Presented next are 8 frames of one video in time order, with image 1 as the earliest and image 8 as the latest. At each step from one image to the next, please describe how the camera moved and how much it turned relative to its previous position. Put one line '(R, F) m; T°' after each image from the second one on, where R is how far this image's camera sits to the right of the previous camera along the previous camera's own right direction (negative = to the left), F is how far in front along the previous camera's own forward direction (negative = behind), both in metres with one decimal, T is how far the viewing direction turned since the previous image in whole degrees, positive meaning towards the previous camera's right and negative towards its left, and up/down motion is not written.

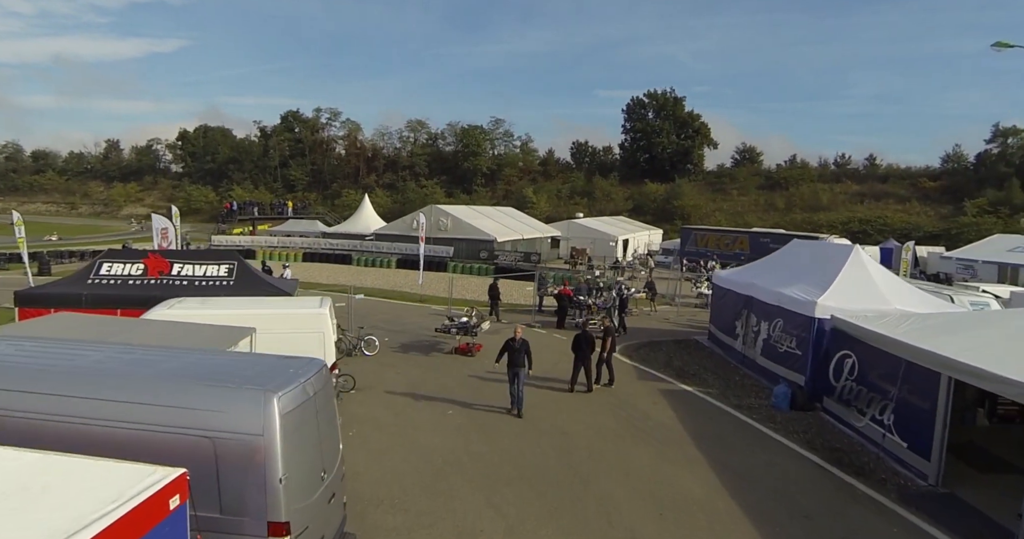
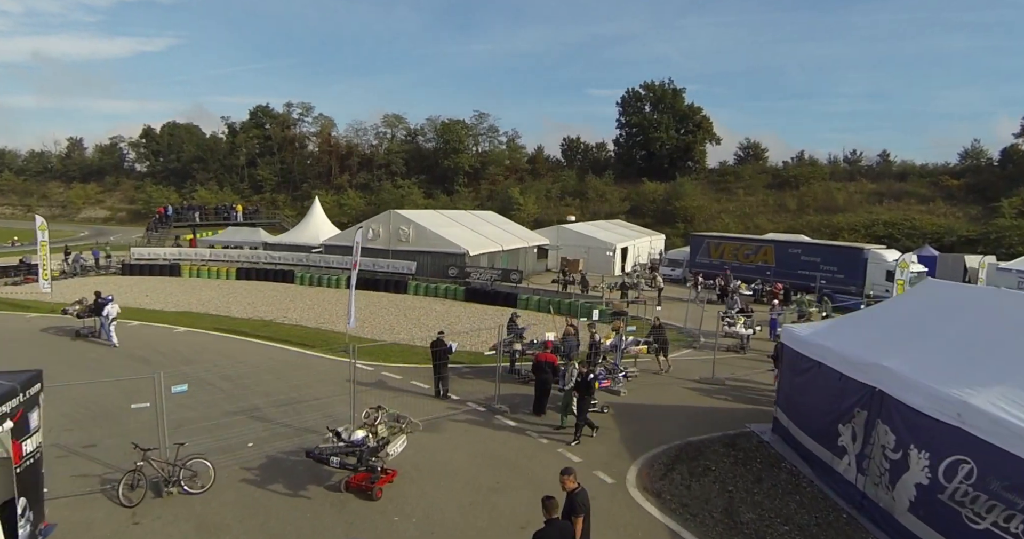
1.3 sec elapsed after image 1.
(+0.8, +7.2) m; +1°
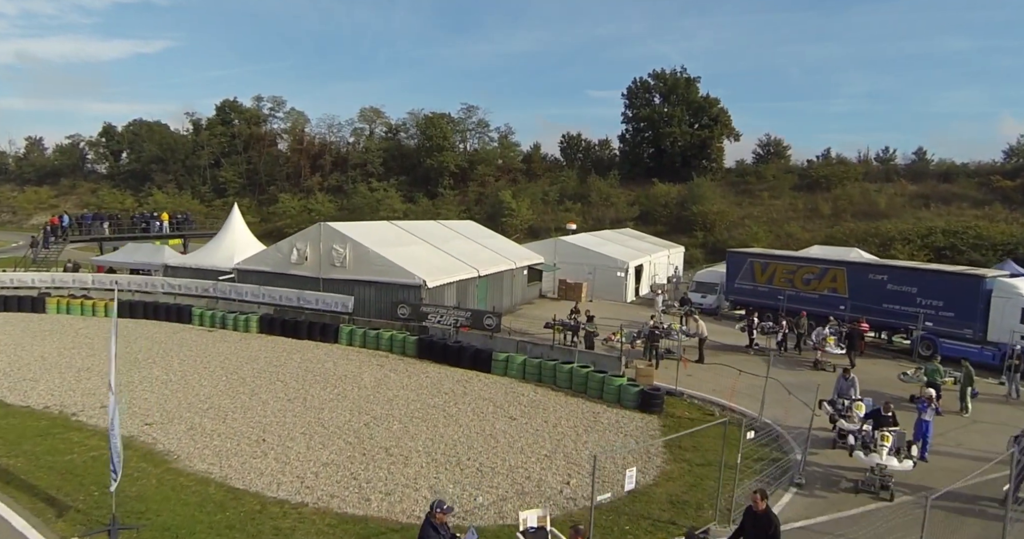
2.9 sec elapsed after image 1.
(+0.8, +9.1) m; 0°
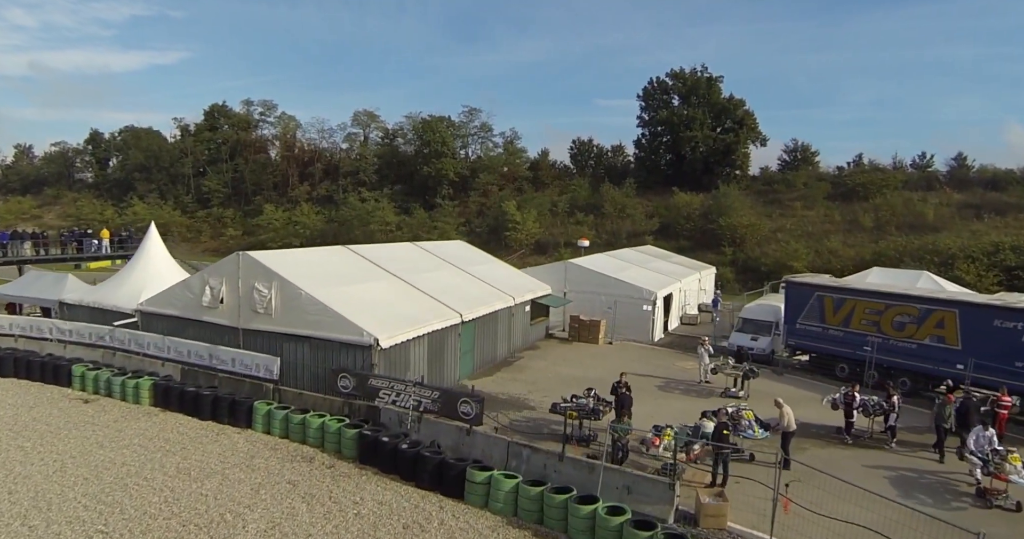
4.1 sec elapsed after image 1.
(+0.4, +6.5) m; -1°
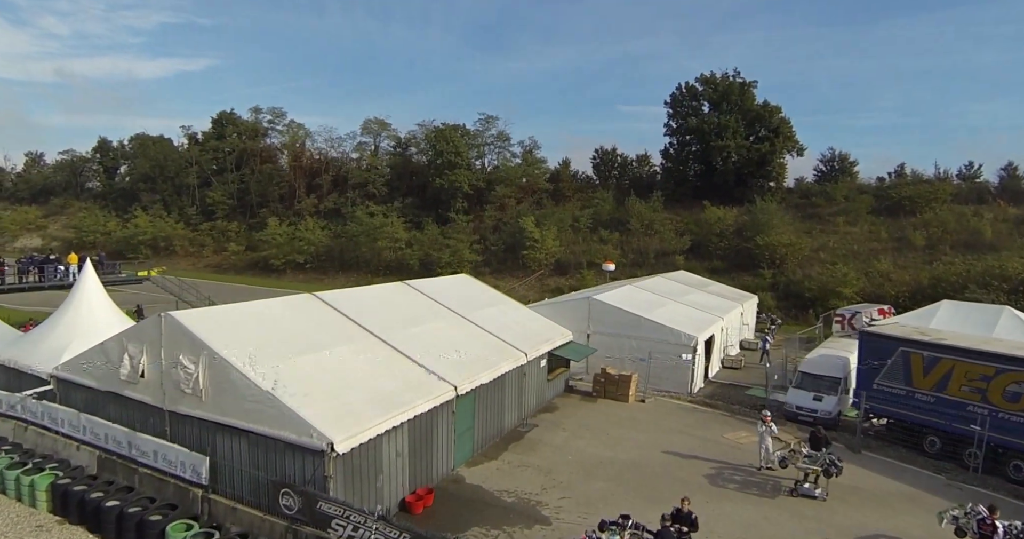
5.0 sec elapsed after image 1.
(+0.2, +4.0) m; -2°
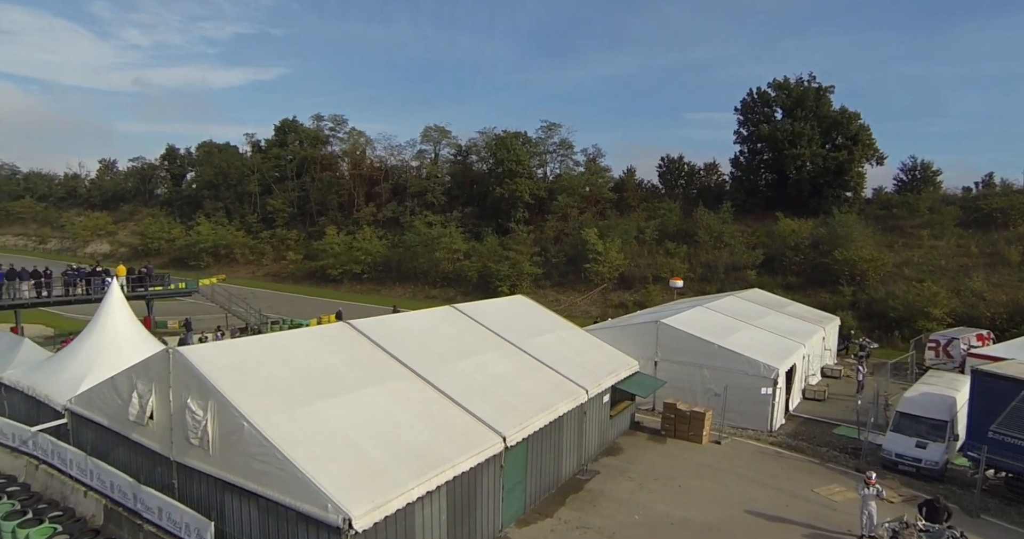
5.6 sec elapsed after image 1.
(0.0, +2.0) m; -5°
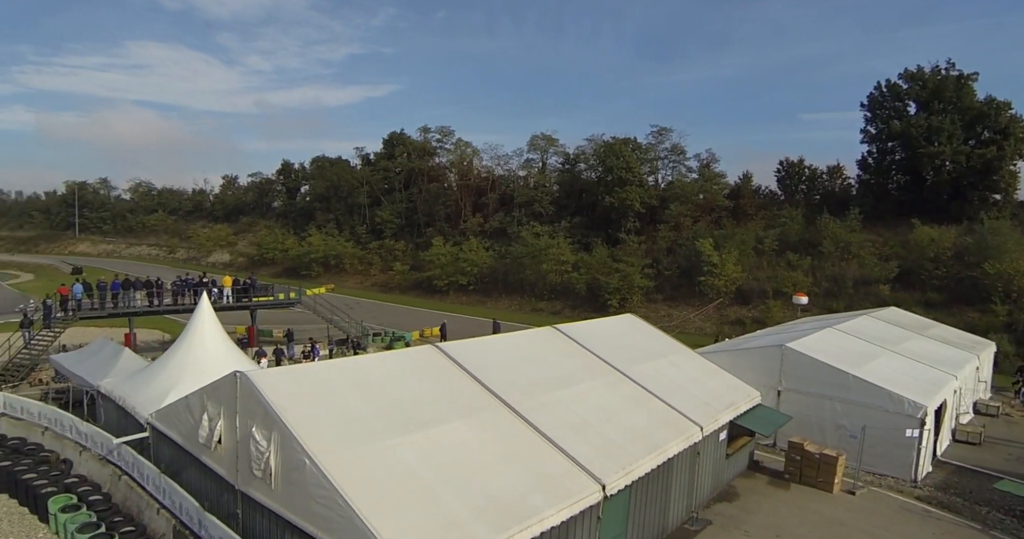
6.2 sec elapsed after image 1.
(+0.1, +1.5) m; -9°
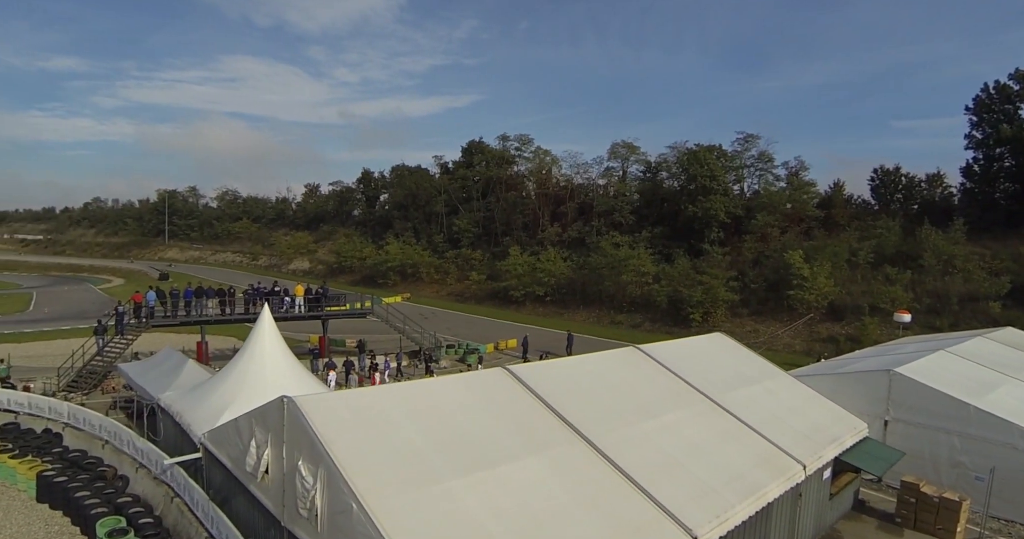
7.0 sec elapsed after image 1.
(0.0, +1.3) m; -7°
